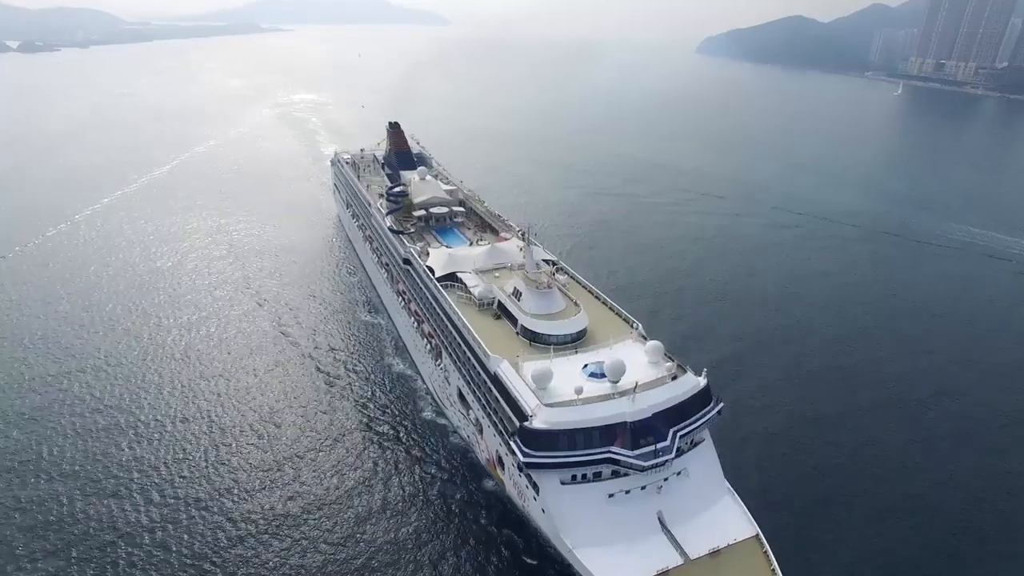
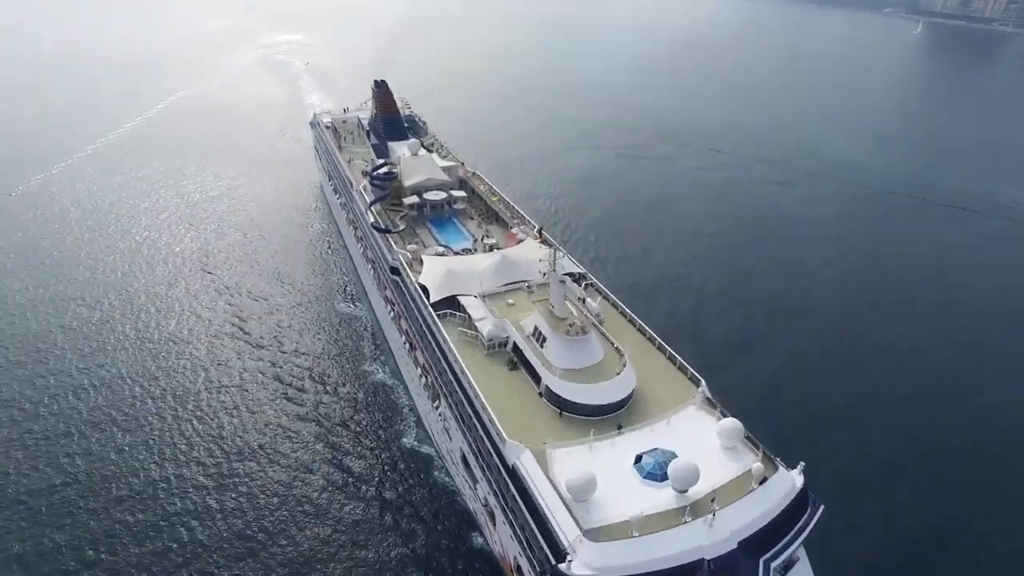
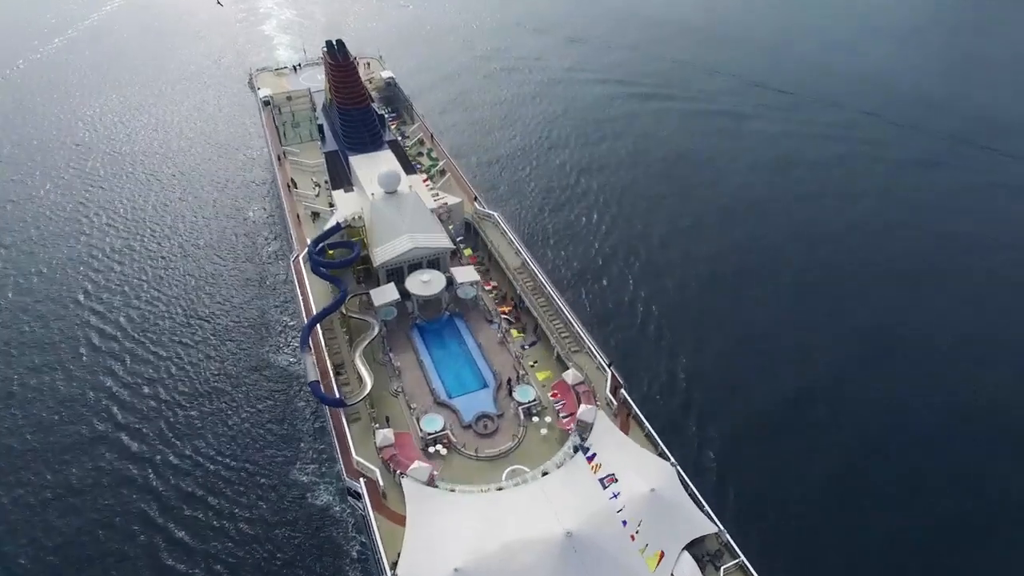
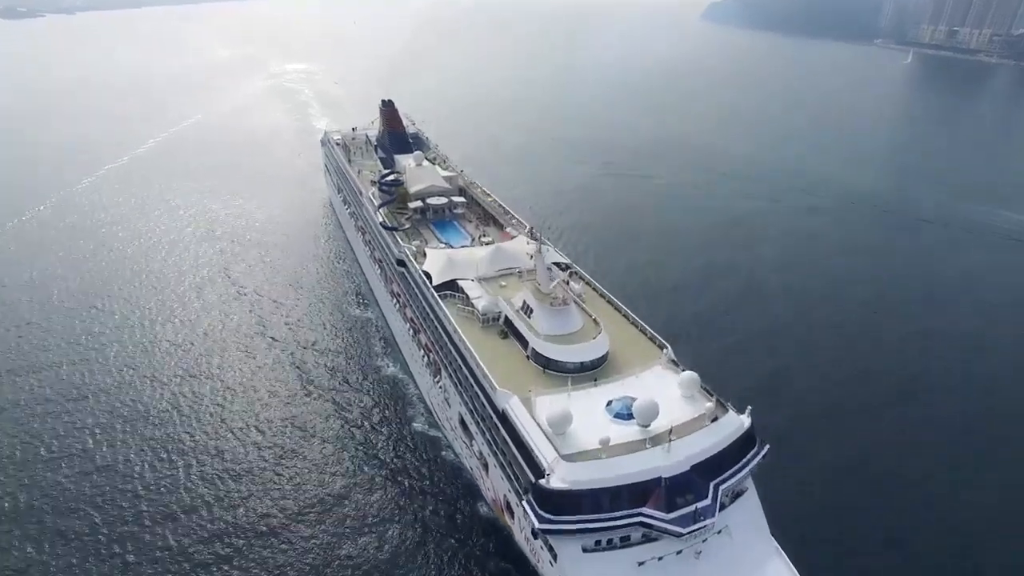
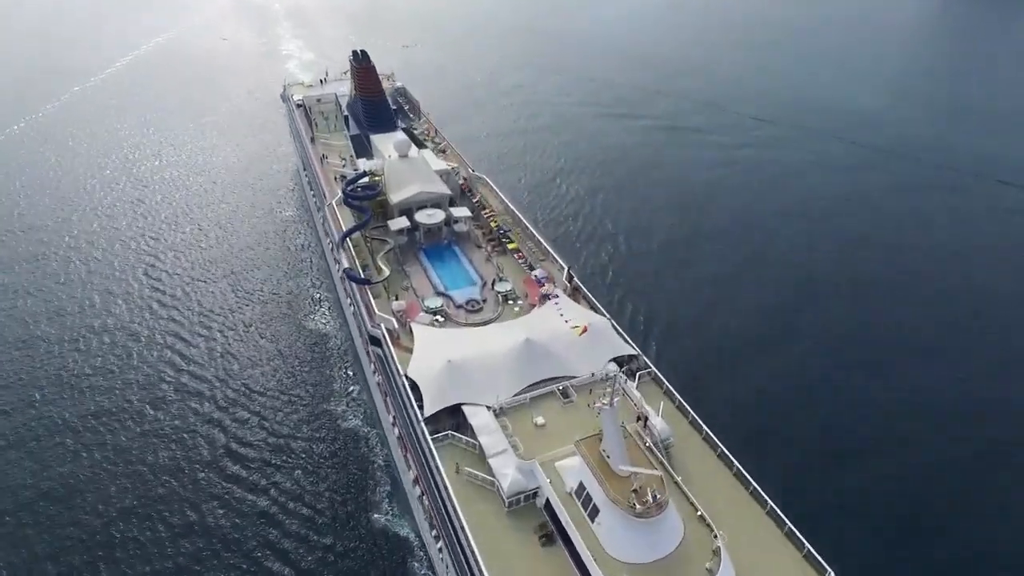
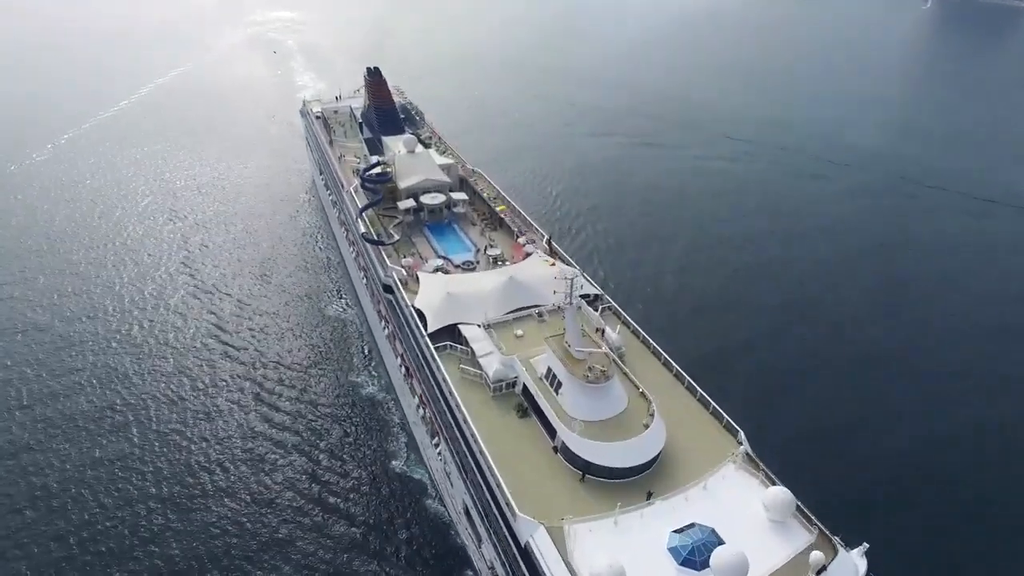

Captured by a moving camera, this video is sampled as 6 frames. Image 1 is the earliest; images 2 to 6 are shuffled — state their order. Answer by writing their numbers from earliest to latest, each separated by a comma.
4, 2, 6, 5, 3
